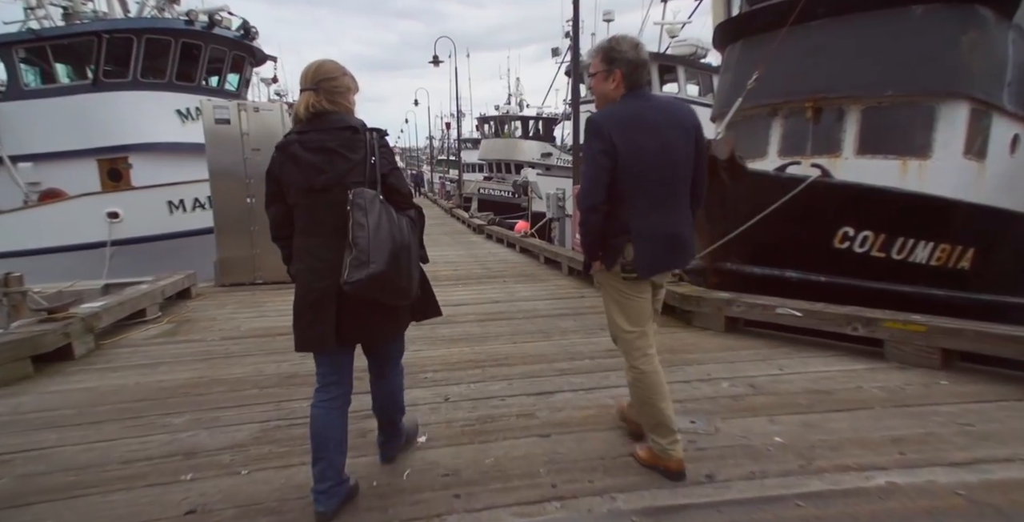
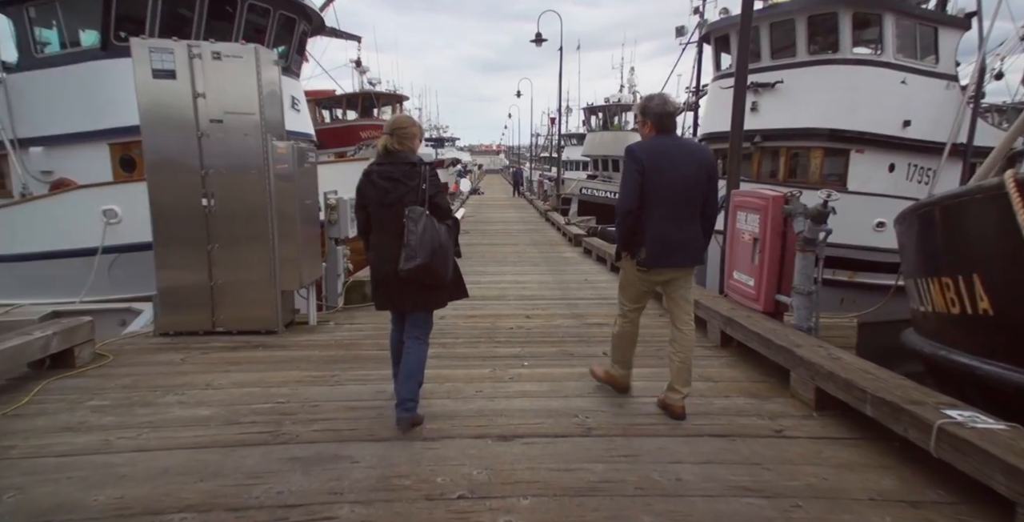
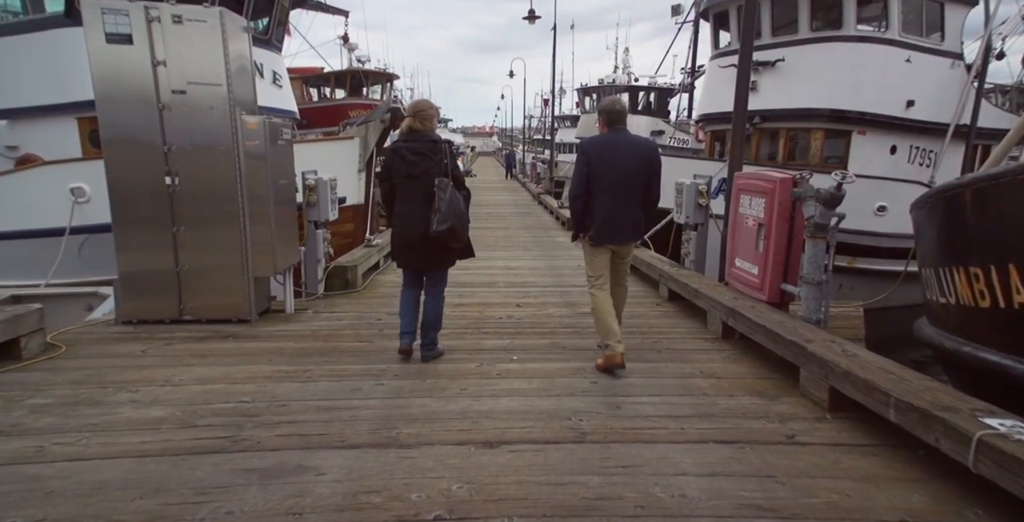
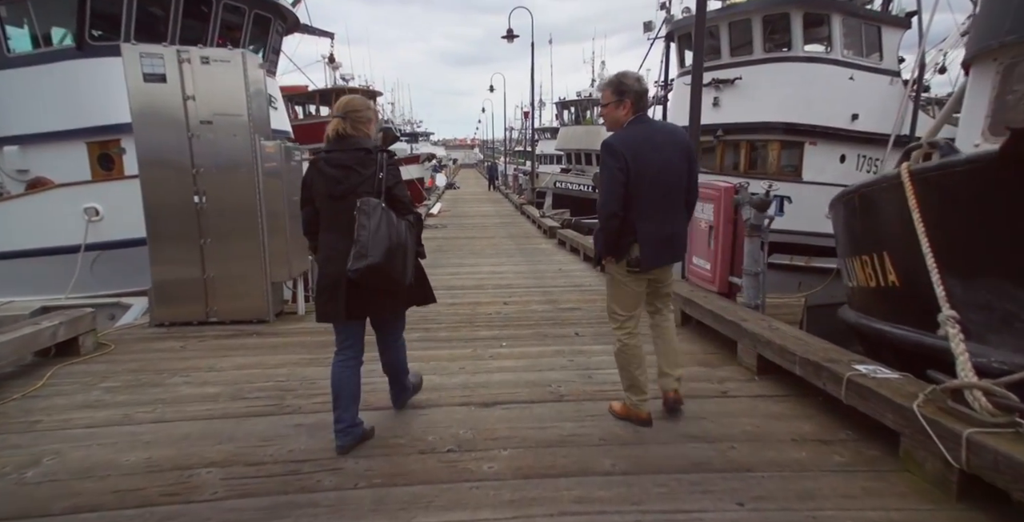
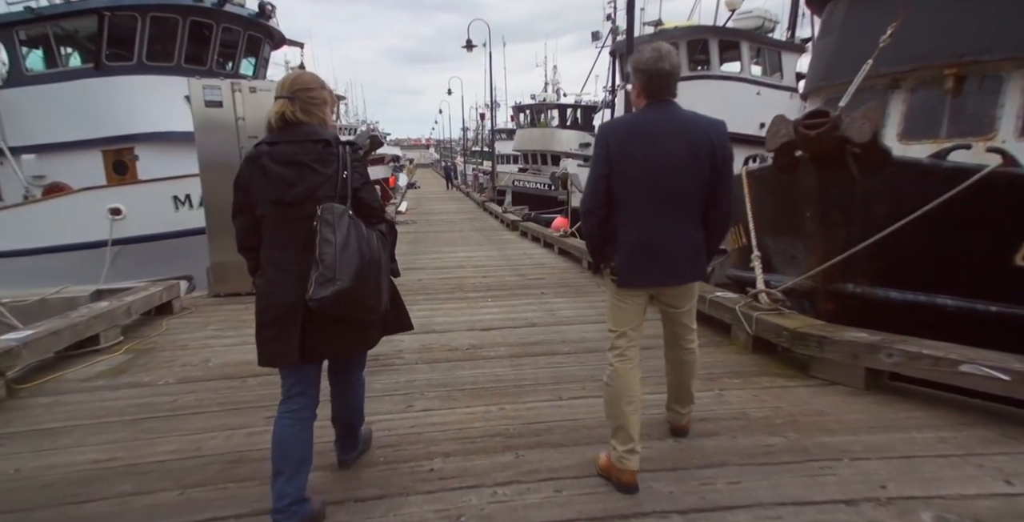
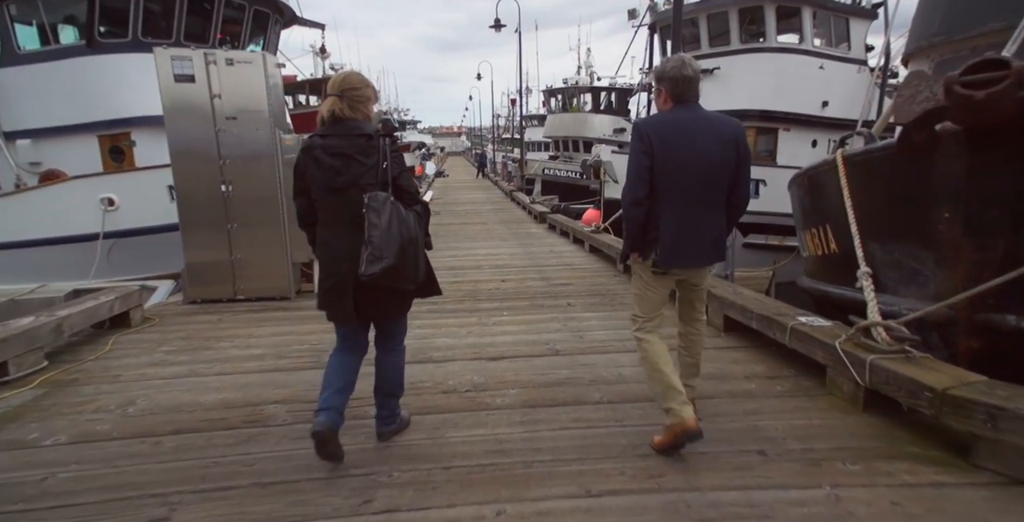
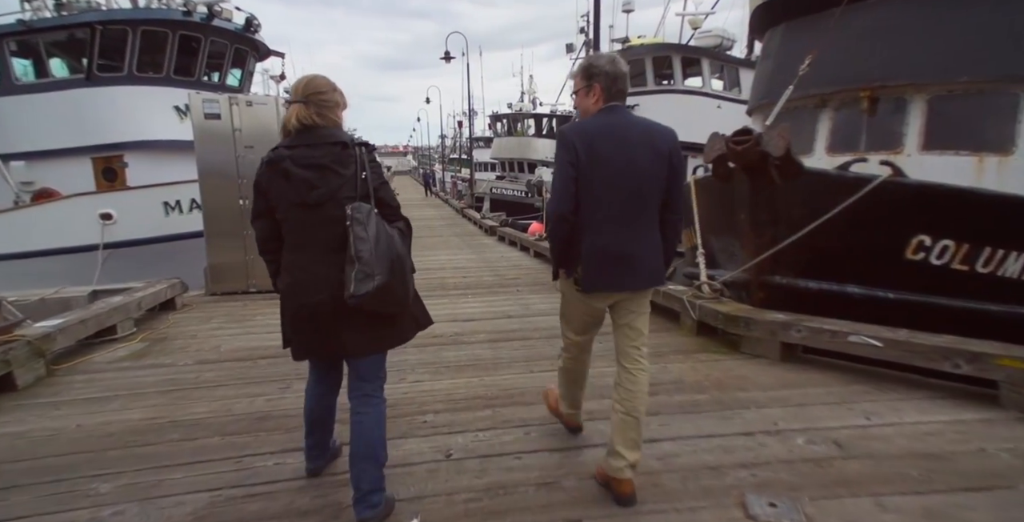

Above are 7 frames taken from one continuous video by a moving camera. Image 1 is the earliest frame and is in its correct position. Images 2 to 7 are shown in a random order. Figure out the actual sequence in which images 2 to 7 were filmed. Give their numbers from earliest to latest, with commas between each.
7, 5, 6, 4, 2, 3
